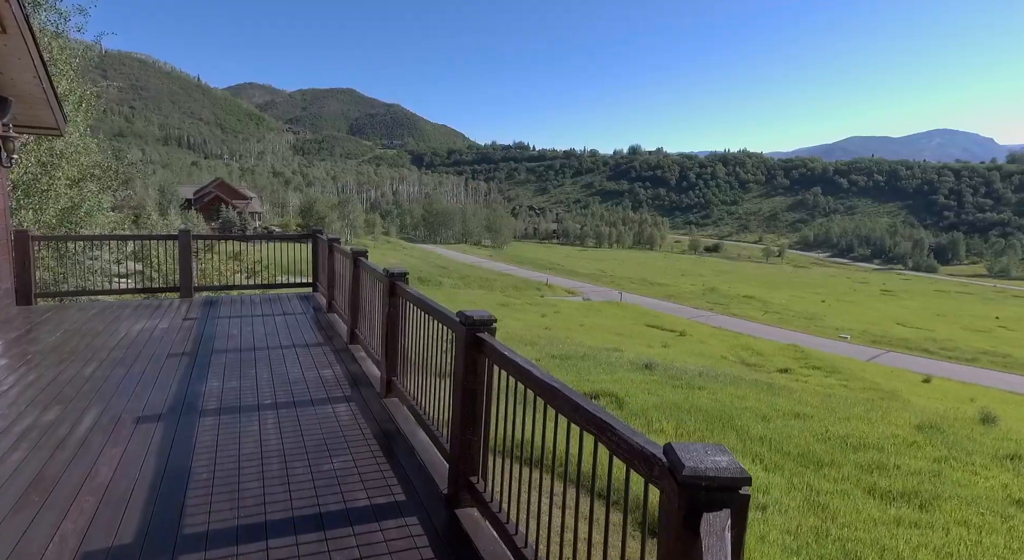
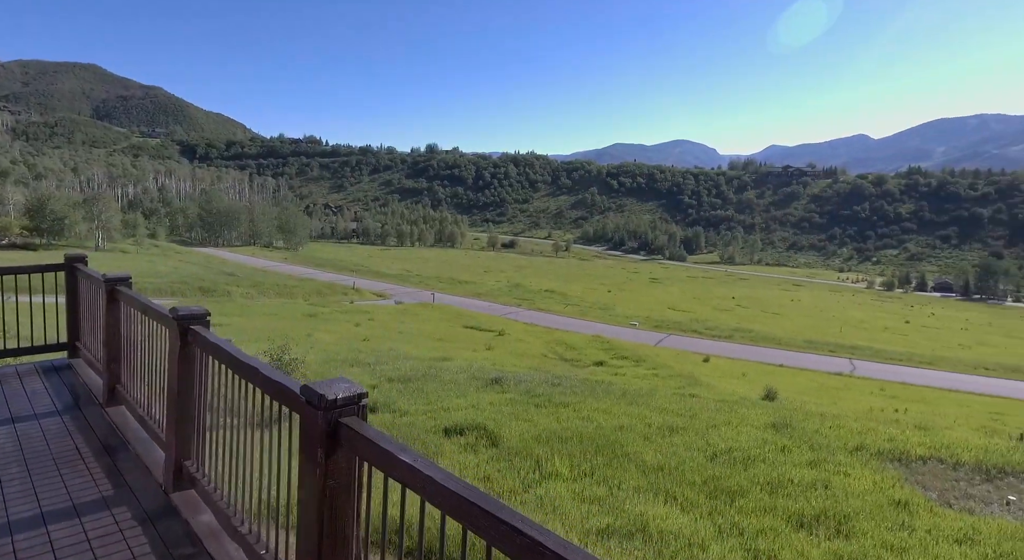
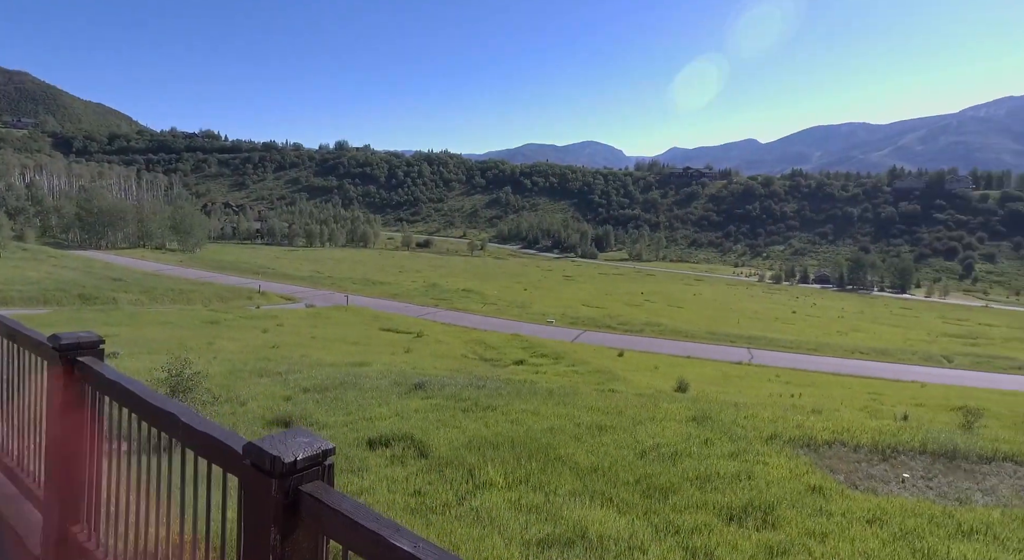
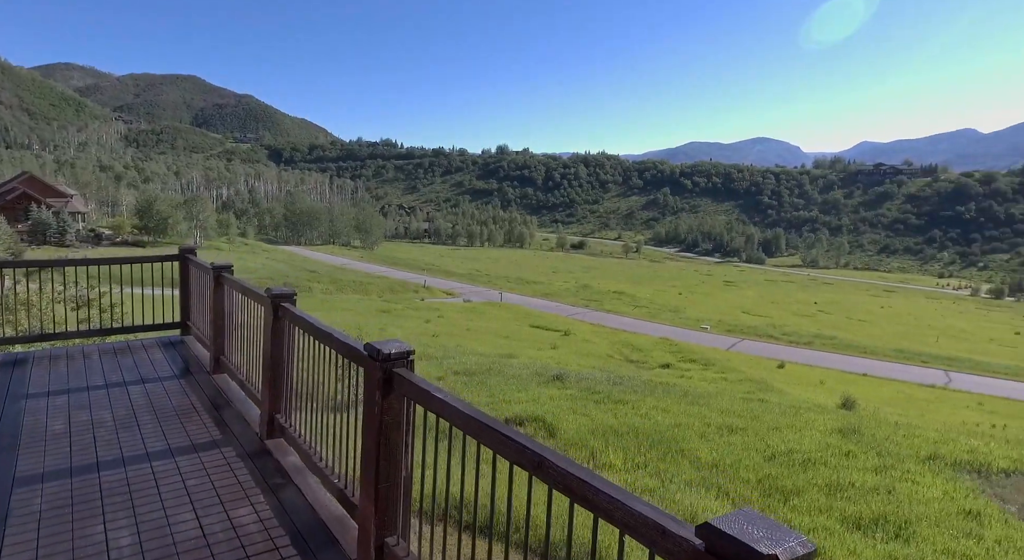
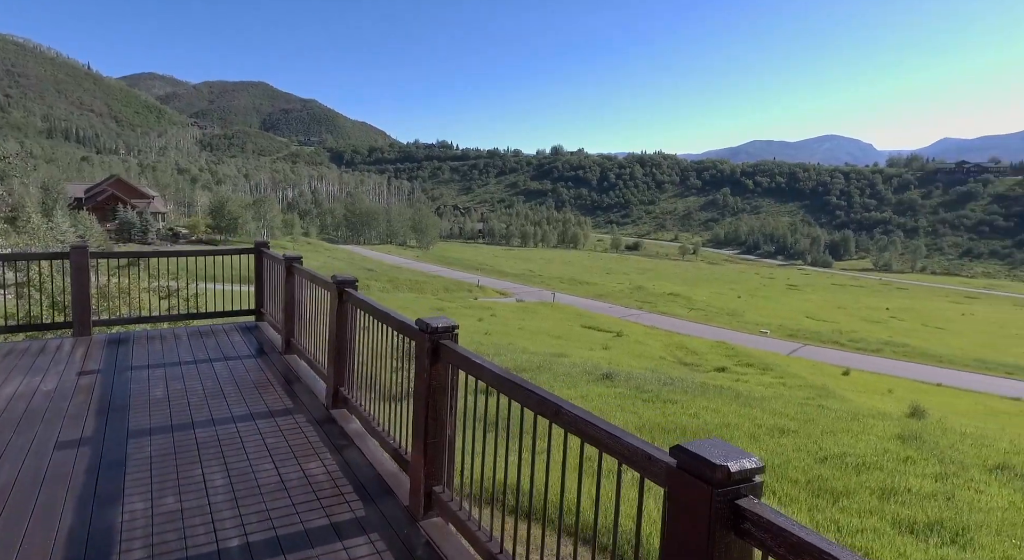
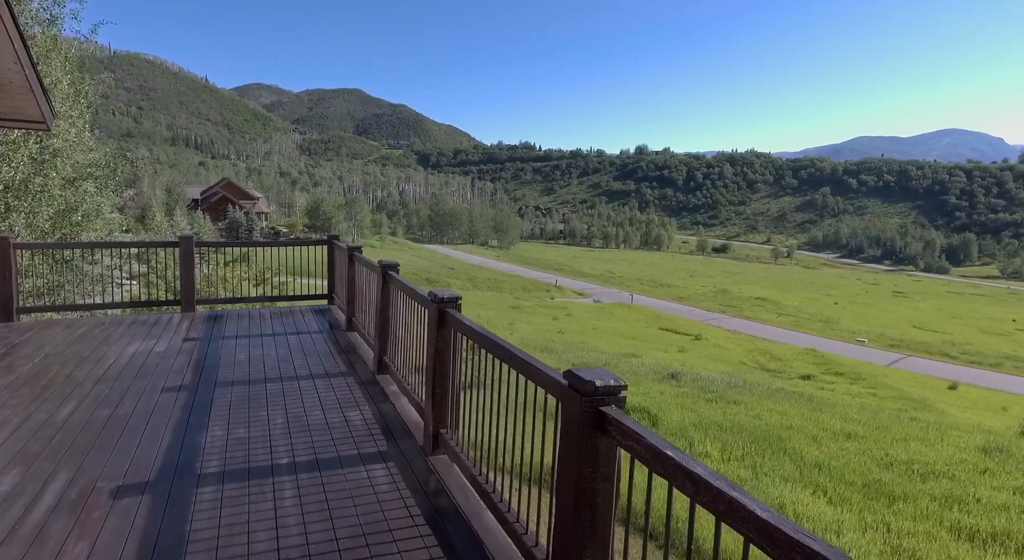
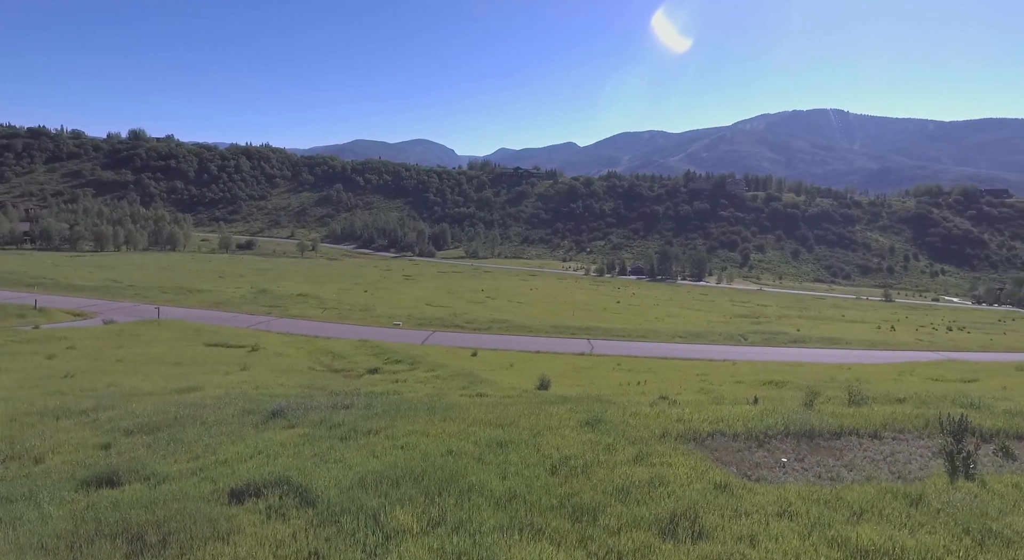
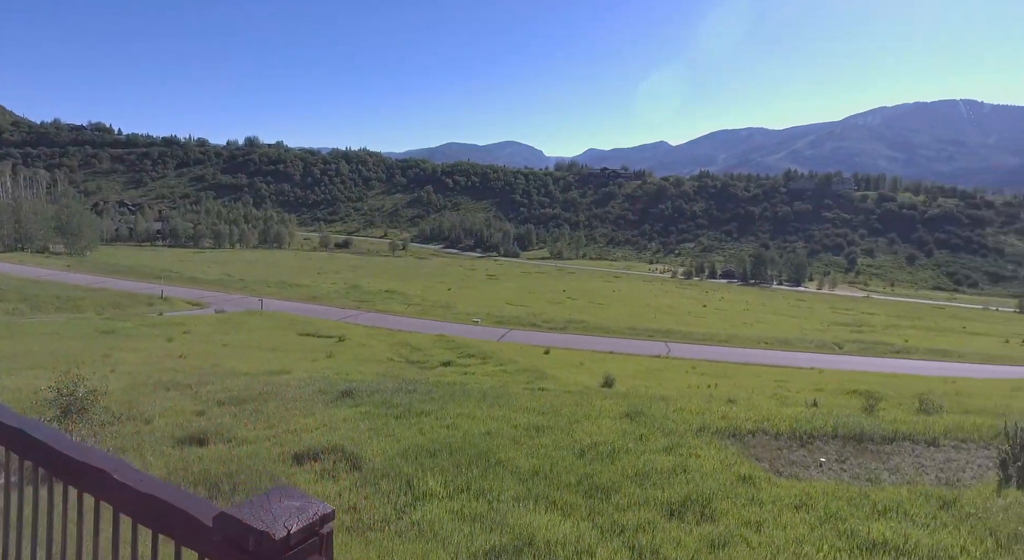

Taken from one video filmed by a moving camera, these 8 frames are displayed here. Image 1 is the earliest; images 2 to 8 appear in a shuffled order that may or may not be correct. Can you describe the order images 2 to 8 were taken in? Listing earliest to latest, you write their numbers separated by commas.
6, 5, 4, 2, 3, 8, 7
